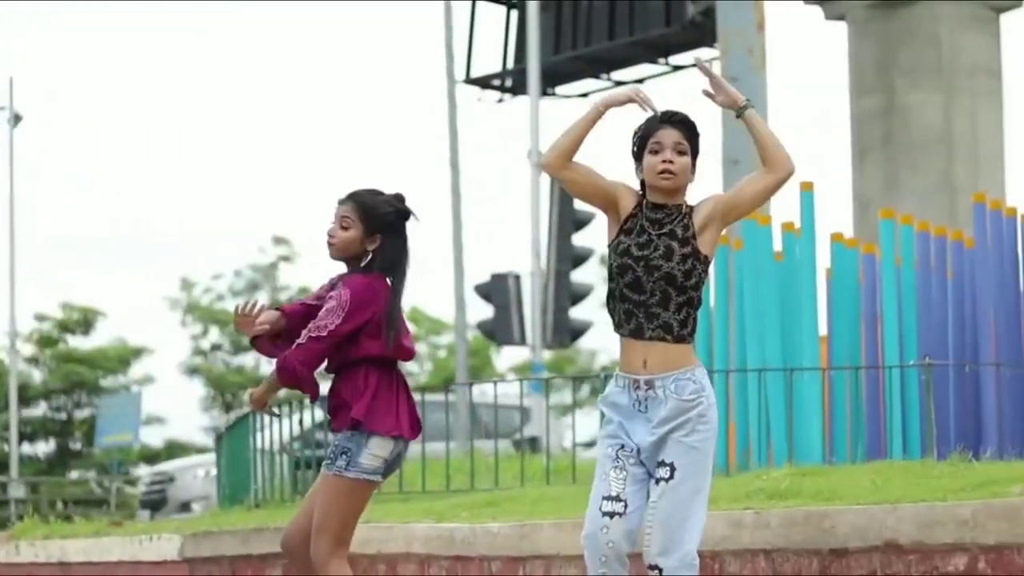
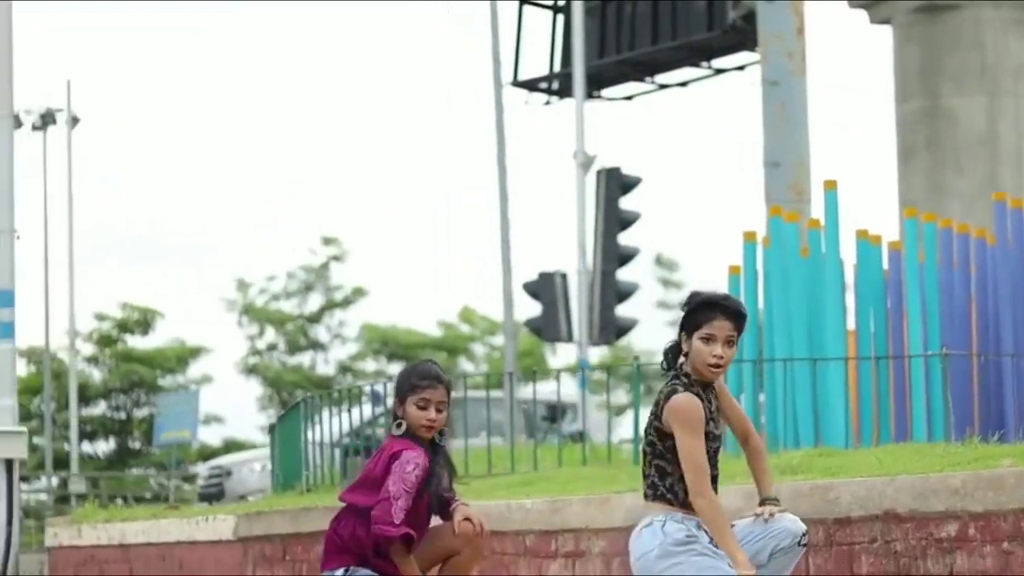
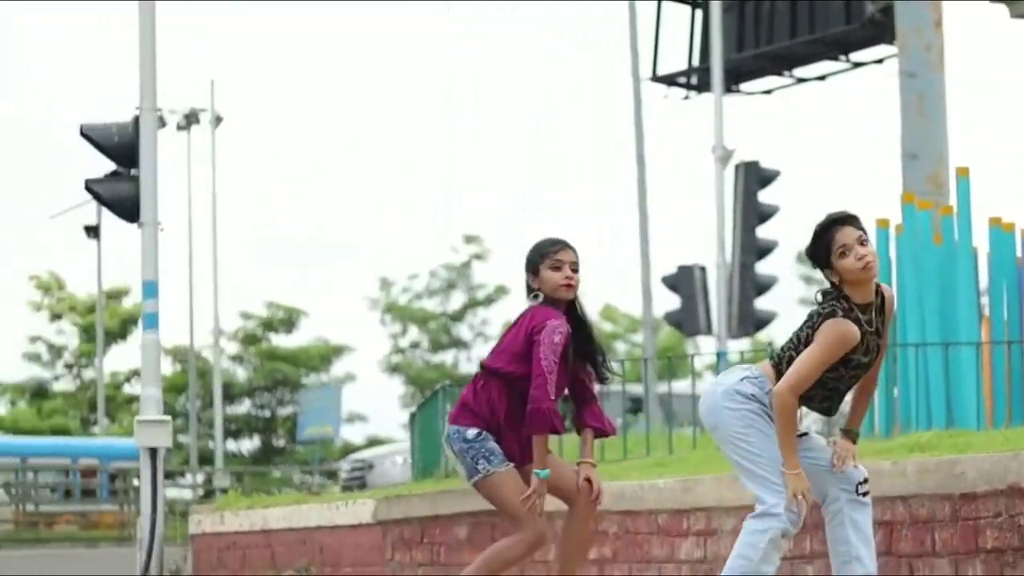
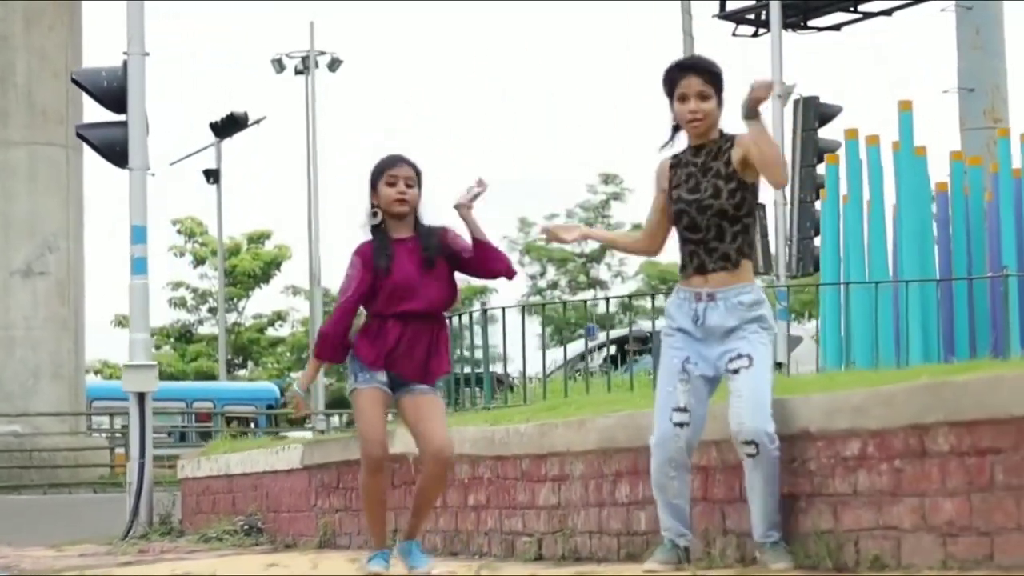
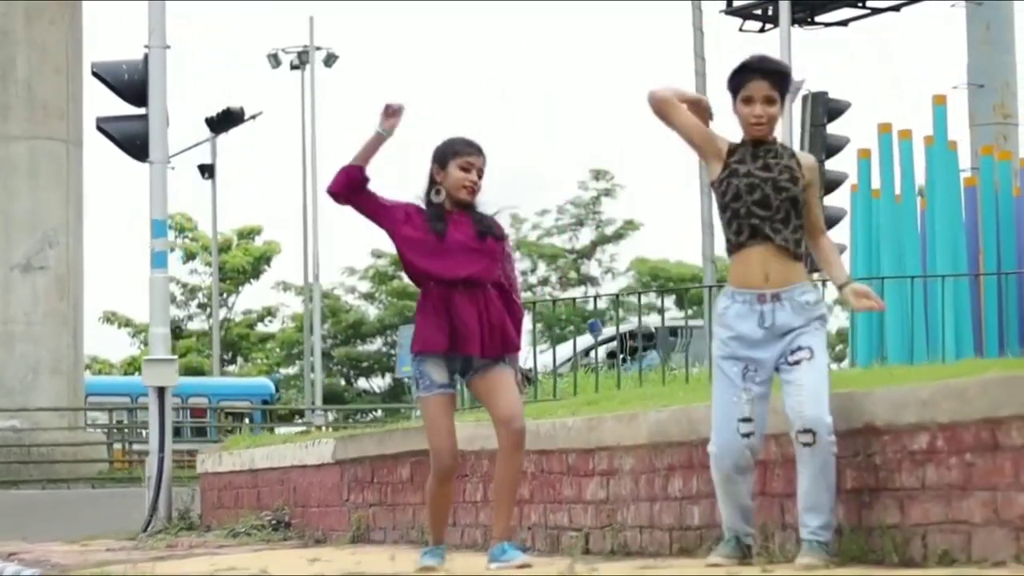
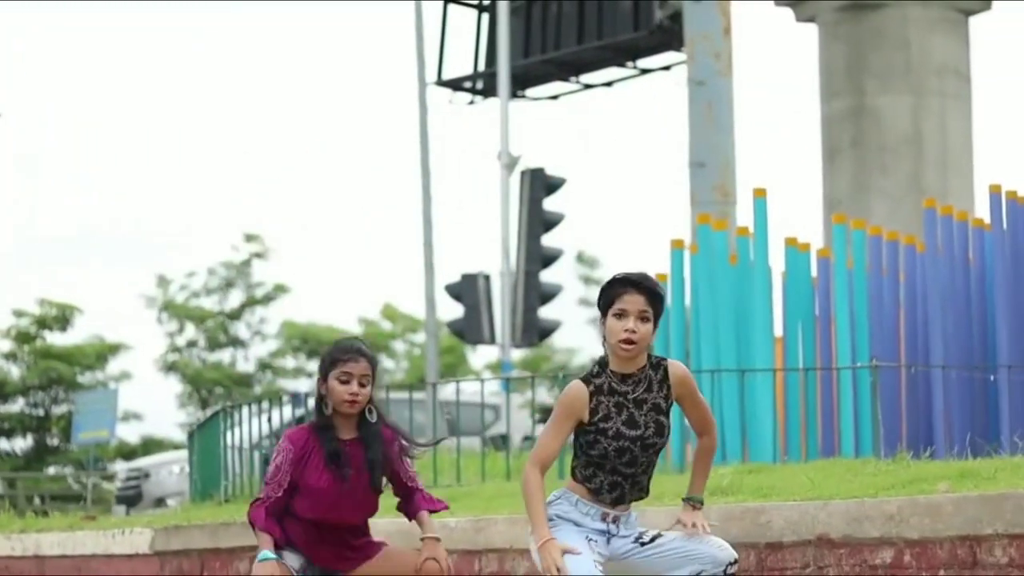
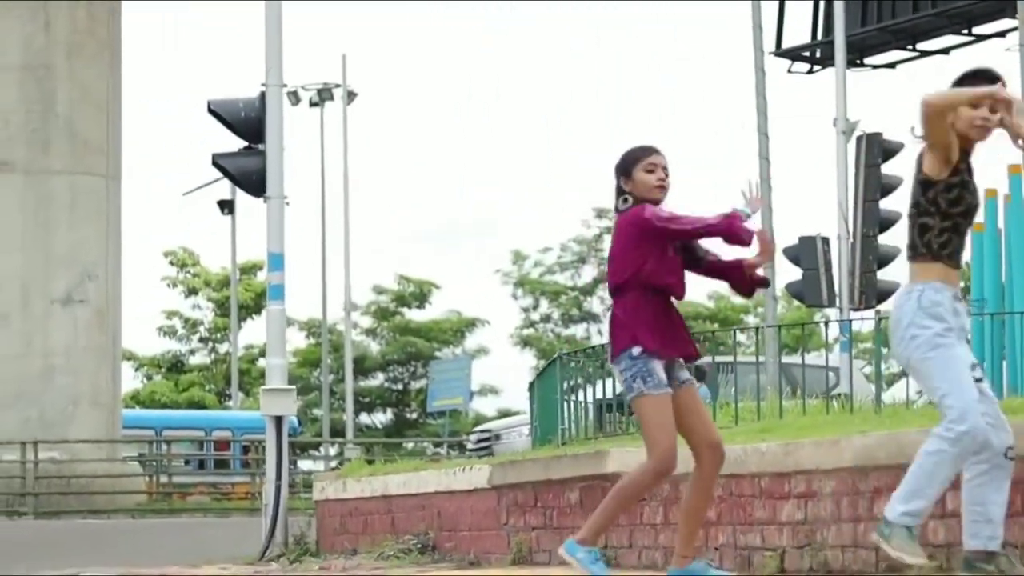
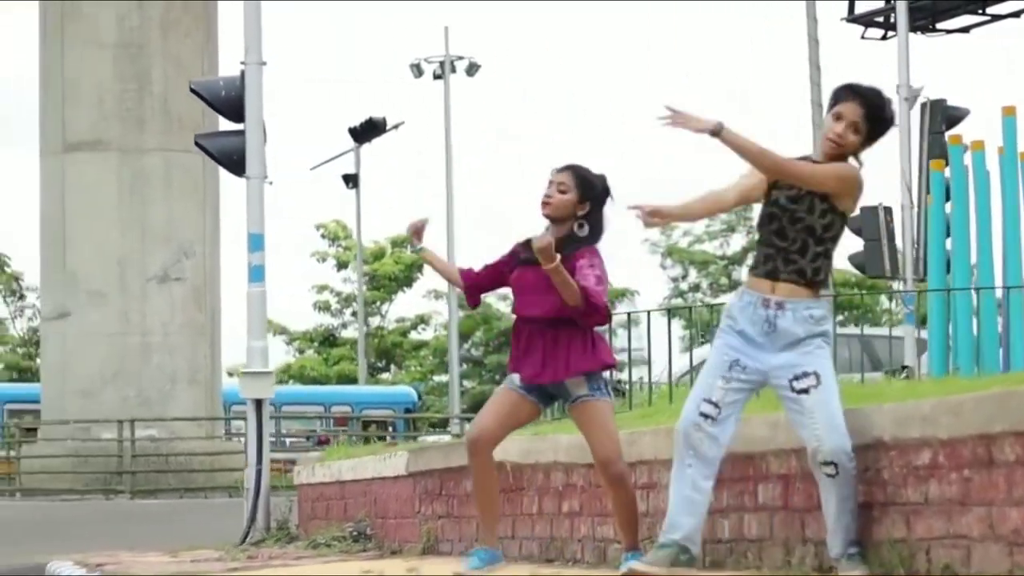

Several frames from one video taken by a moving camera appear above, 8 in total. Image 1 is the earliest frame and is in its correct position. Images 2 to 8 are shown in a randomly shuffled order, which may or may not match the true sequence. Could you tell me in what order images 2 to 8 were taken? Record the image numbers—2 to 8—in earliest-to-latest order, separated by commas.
6, 2, 3, 7, 5, 4, 8
